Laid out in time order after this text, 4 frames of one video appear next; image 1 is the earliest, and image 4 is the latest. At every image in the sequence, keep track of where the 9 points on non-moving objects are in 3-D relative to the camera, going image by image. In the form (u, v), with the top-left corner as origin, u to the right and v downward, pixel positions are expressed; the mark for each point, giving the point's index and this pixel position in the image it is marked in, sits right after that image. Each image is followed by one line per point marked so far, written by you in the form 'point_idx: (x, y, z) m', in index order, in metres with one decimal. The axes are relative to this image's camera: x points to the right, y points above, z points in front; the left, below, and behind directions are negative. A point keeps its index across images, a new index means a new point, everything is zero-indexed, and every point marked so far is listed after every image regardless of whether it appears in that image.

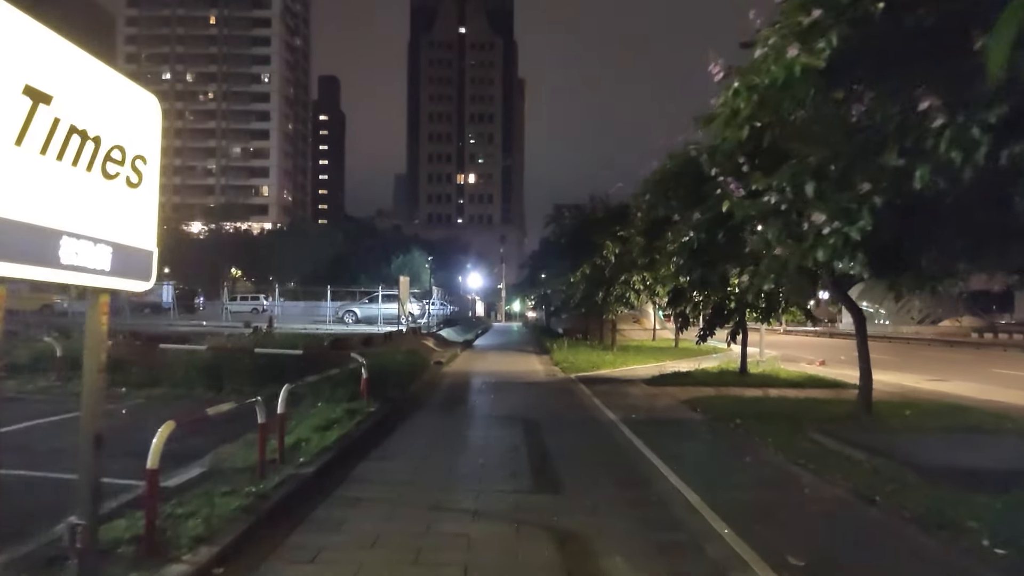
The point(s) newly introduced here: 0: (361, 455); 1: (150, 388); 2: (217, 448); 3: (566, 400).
0: (-2.1, -2.3, +10.8) m
1: (-7.0, -2.0, +15.4) m
2: (-3.8, -2.1, +10.1) m
3: (+1.2, -2.6, +18.2) m
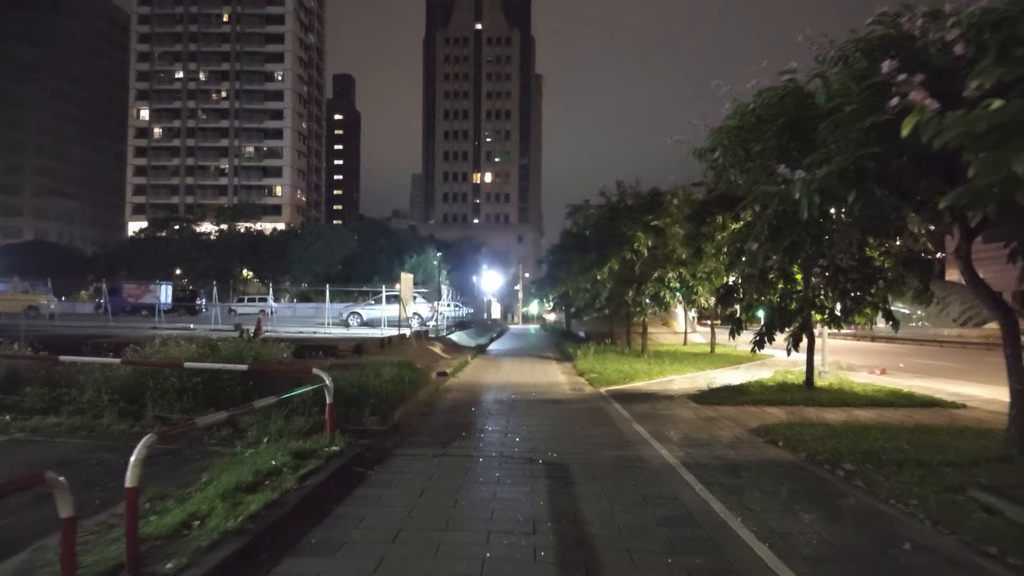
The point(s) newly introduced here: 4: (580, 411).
0: (-1.9, -2.1, +6.7) m
1: (-6.7, -1.9, +11.5) m
2: (-3.6, -2.0, +6.2) m
3: (+1.6, -2.5, +14.1) m
4: (+1.5, -2.6, +16.8) m
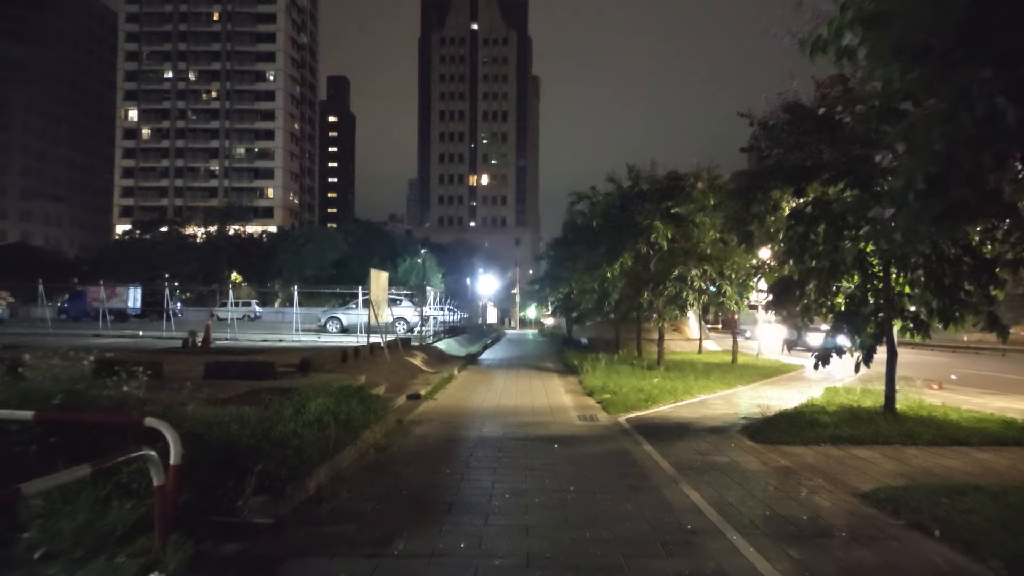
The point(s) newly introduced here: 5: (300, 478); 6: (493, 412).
0: (-2.0, -2.0, +2.0) m
1: (-6.9, -1.8, +6.8) m
2: (-3.7, -1.8, +1.5) m
3: (+1.4, -2.4, +9.4) m
4: (+1.3, -2.5, +12.1) m
5: (-2.2, -1.9, +8.1) m
6: (-0.4, -2.5, +16.3) m
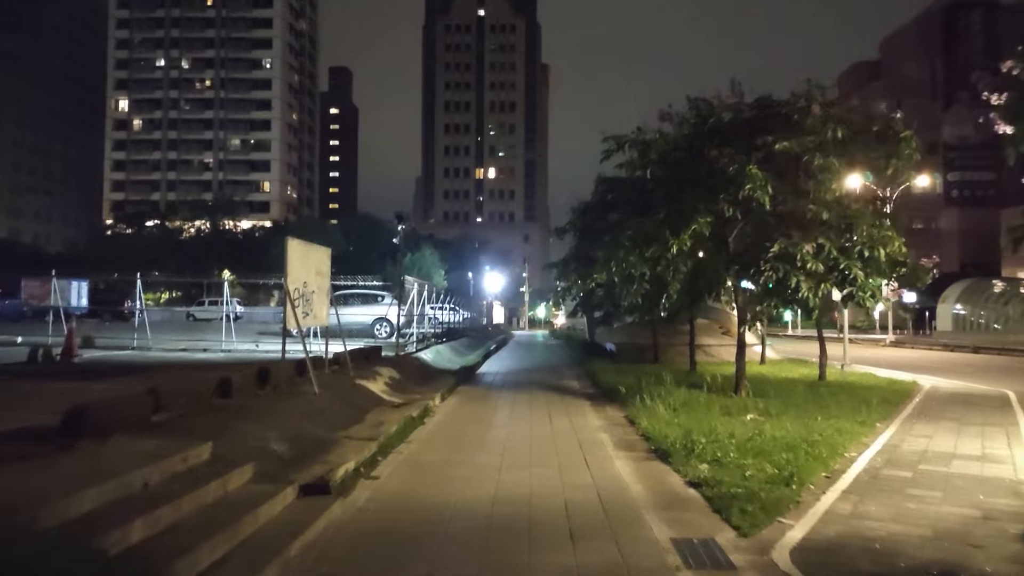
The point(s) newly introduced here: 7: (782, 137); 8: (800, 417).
0: (-2.0, -1.7, -6.6) m
1: (-6.8, -1.5, -1.8) m
2: (-3.8, -1.6, -7.2) m
3: (+1.5, -2.1, +0.8) m
4: (+1.4, -2.2, +3.4) m
5: (-2.1, -1.6, -0.6) m
6: (-0.3, -2.2, +7.7) m
7: (+5.1, +2.8, +15.0) m
8: (+5.1, -2.3, +14.3) m
